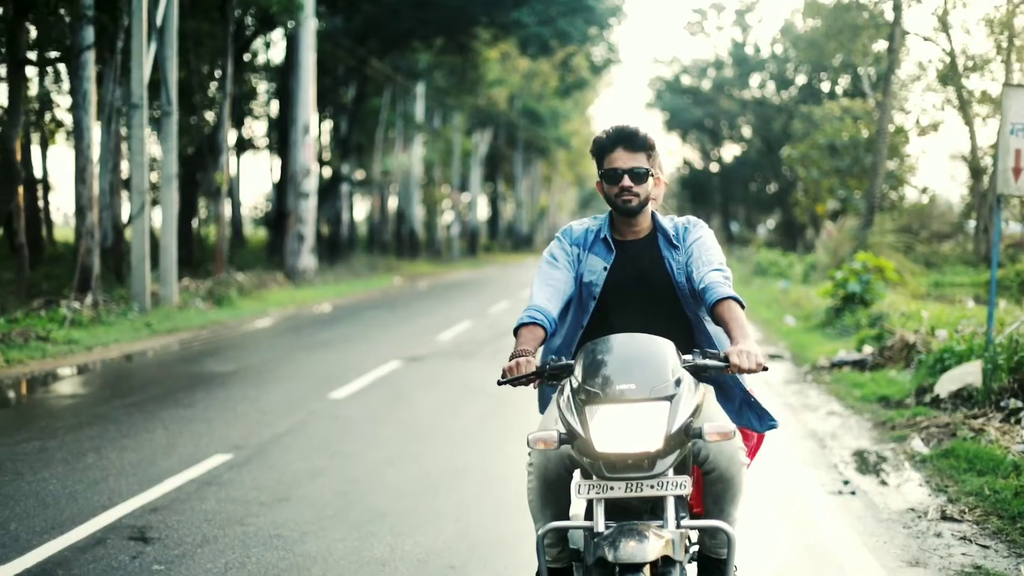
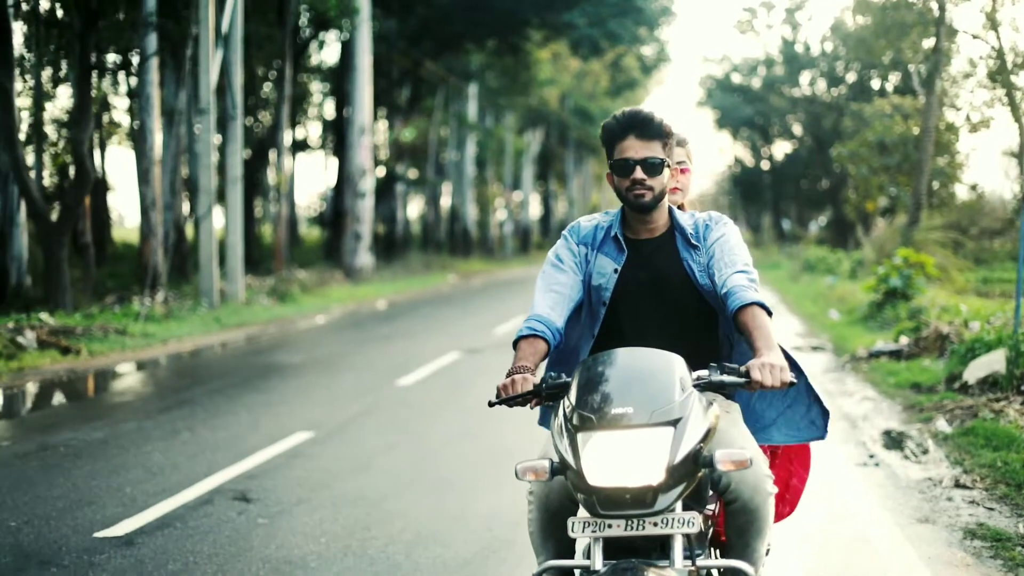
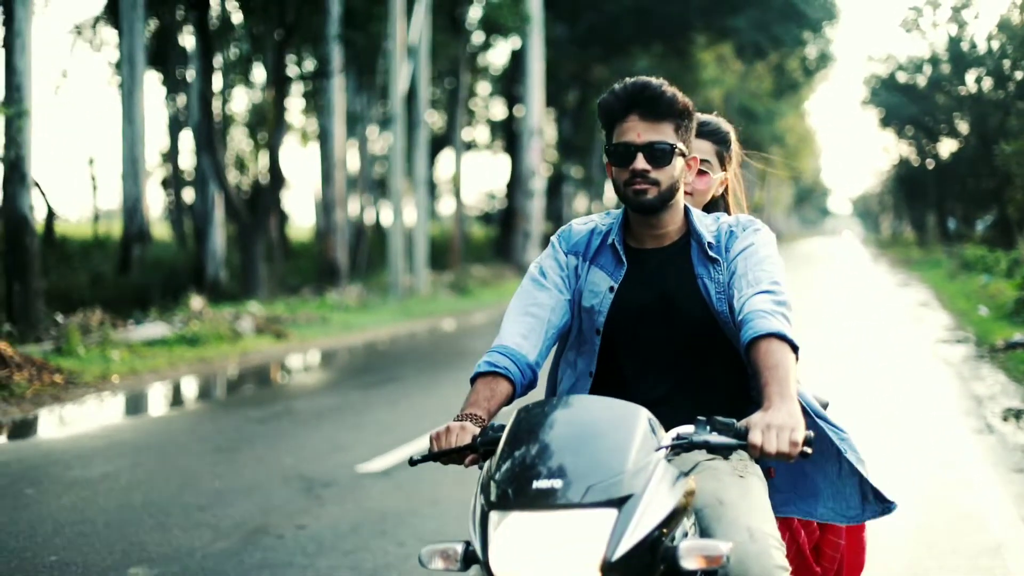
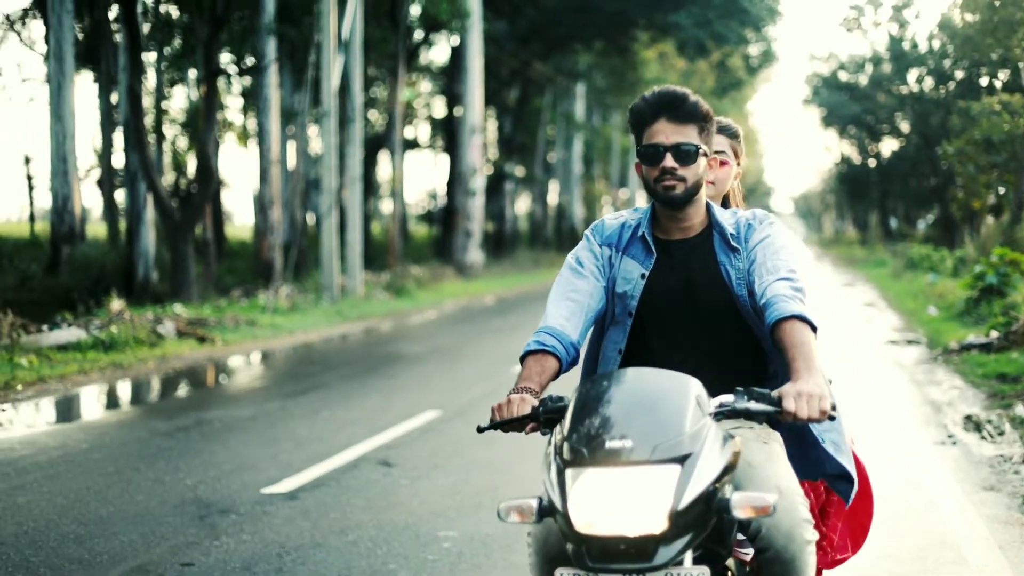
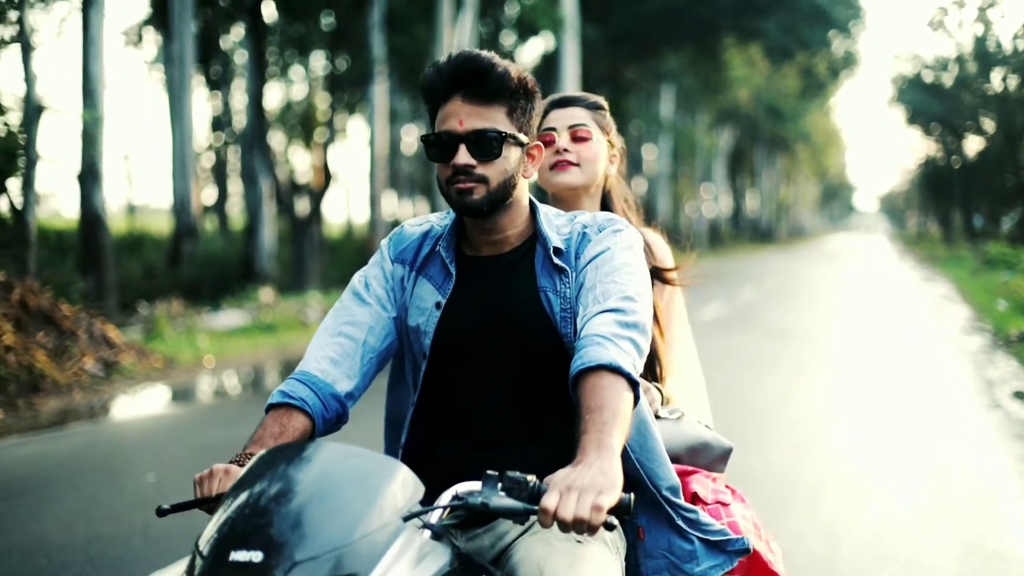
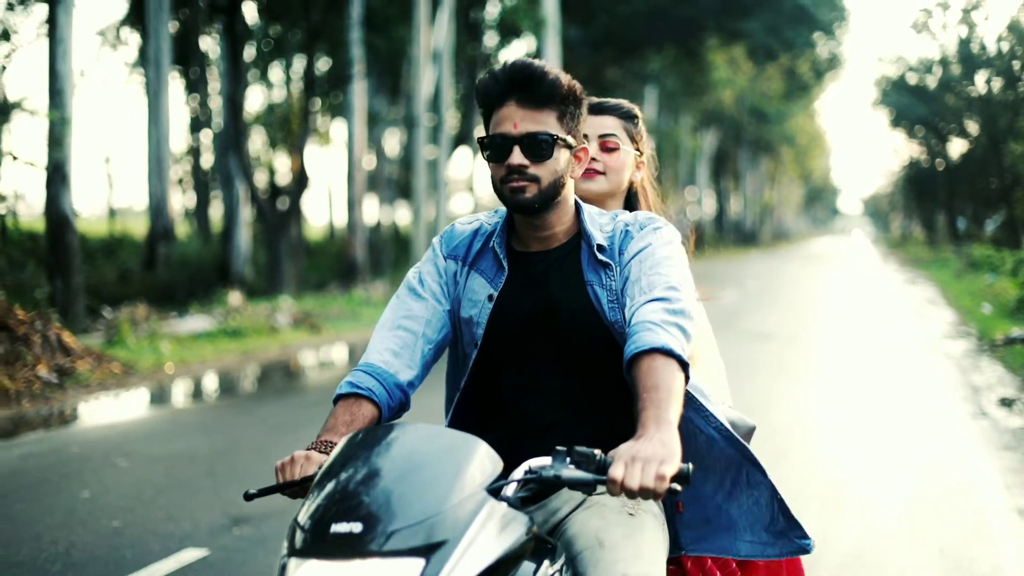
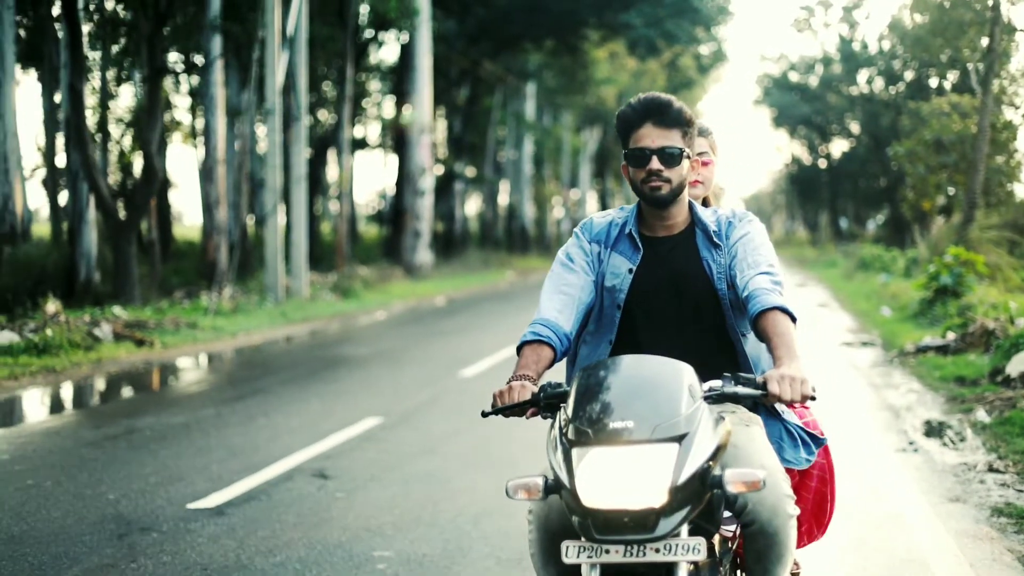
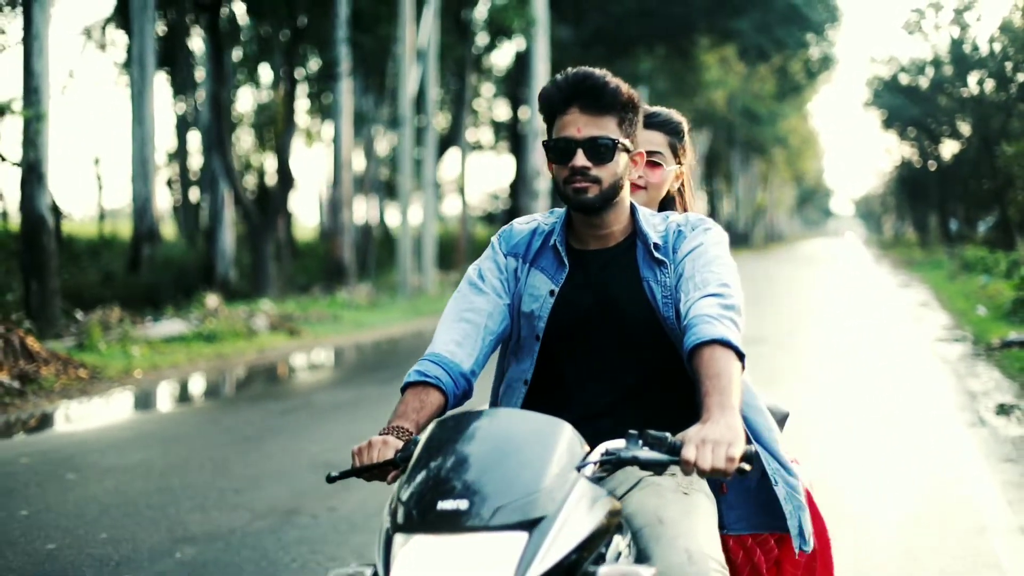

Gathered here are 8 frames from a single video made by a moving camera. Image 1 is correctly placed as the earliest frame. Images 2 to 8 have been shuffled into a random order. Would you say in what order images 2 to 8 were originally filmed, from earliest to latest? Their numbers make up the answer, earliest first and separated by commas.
2, 7, 4, 3, 8, 6, 5
